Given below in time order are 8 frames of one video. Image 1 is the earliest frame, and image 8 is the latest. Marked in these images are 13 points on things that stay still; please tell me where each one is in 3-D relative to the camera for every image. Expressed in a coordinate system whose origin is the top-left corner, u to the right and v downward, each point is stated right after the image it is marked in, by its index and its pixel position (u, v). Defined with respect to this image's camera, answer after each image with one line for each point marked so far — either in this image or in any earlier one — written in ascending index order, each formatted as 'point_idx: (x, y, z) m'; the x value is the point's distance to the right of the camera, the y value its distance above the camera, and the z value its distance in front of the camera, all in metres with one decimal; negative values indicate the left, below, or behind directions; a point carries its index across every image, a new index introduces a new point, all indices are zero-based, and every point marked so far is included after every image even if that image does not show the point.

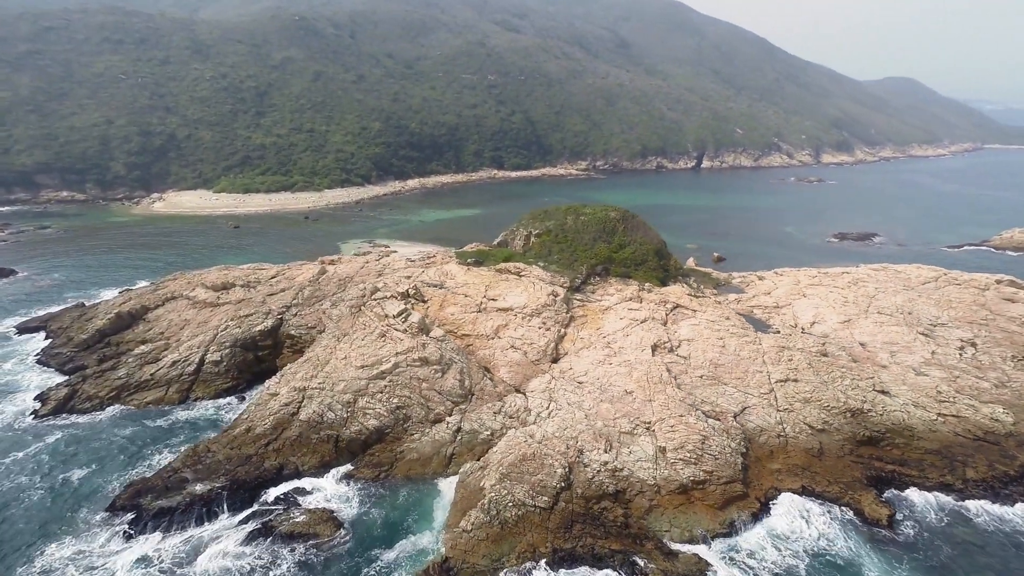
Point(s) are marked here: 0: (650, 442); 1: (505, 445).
0: (+5.6, -6.2, +18.5) m
1: (-0.2, -6.5, +18.8) m
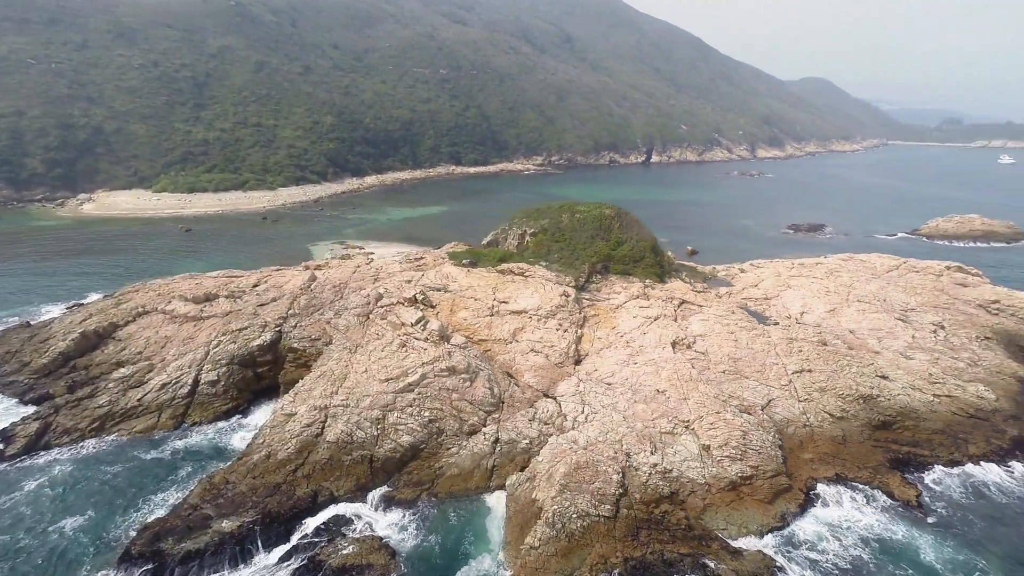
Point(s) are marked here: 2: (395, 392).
0: (+7.4, -6.2, +18.7) m
1: (+1.5, -6.7, +18.3) m
2: (-5.0, -4.5, +19.9) m
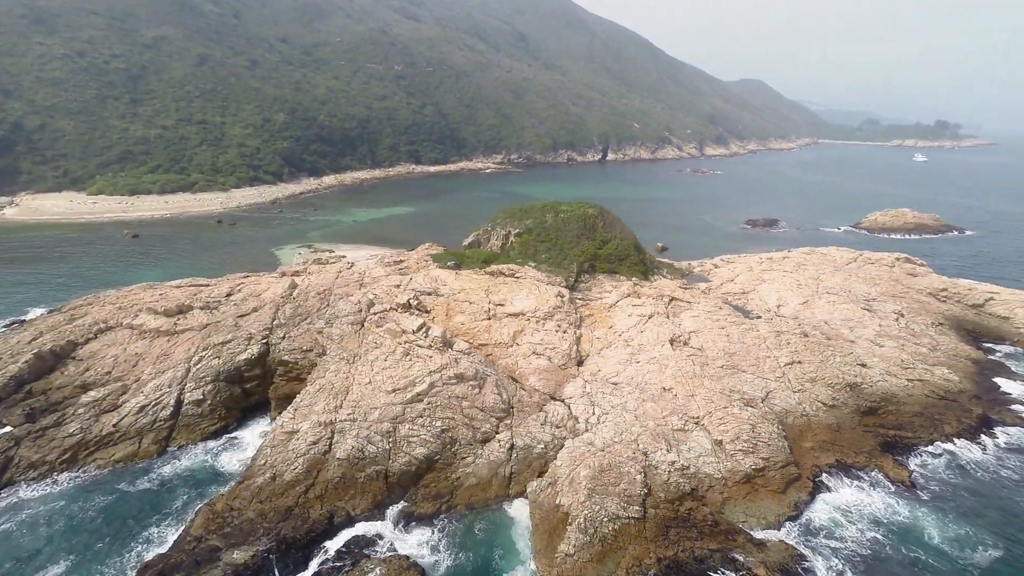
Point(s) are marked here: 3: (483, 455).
0: (+8.0, -6.1, +19.1) m
1: (+2.3, -6.8, +18.2) m
2: (-4.5, -4.8, +19.2) m
3: (-1.2, -6.7, +18.6) m
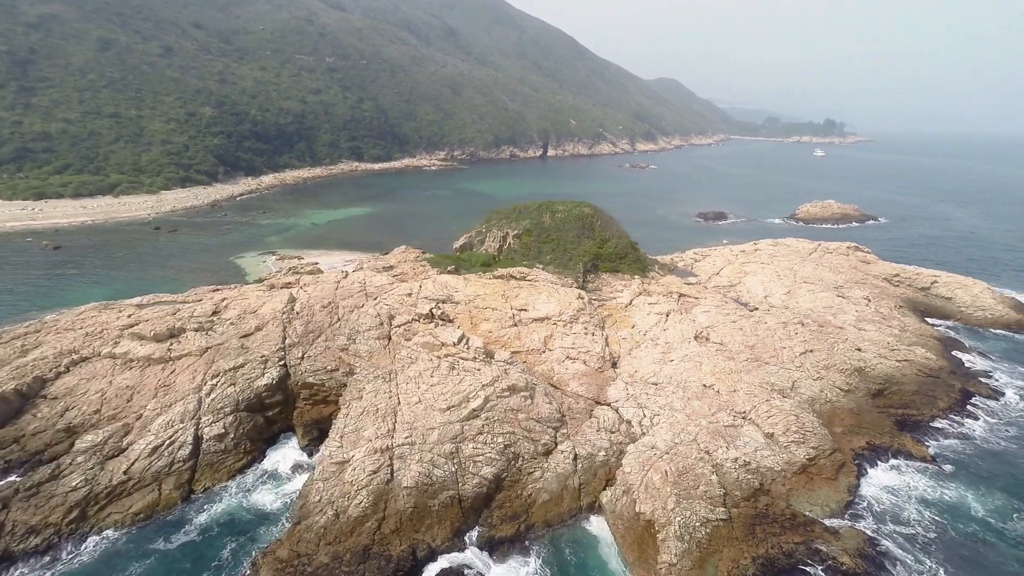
0: (+10.5, -6.1, +19.7) m
1: (+4.9, -6.9, +18.1) m
2: (-2.0, -5.3, +18.2) m
3: (+1.5, -7.1, +18.0) m
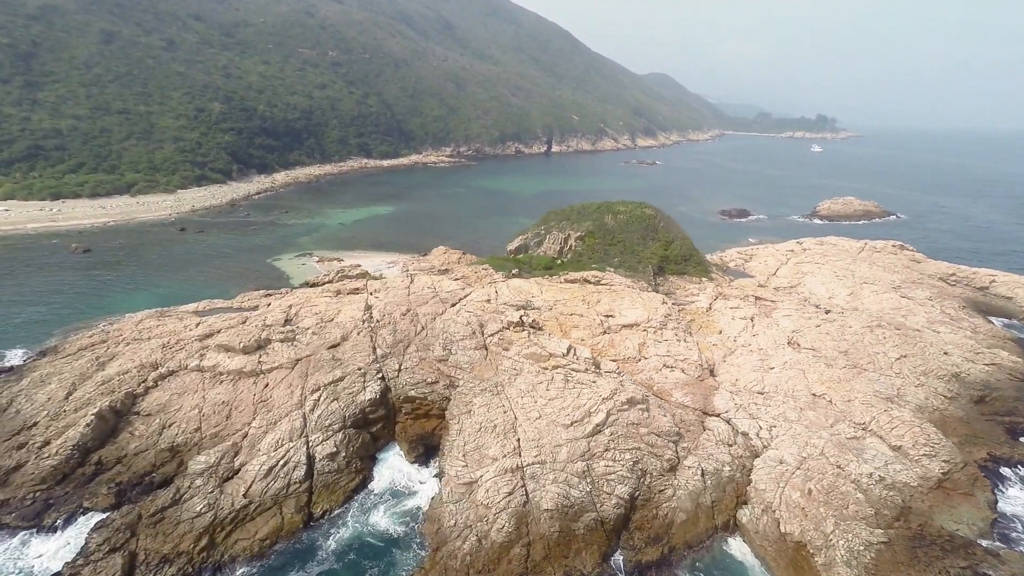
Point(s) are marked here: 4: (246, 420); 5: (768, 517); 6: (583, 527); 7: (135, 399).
0: (+15.3, -6.4, +19.1) m
1: (+9.8, -7.3, +17.4) m
2: (+2.9, -5.7, +17.4) m
3: (+6.3, -7.4, +17.3) m
4: (-10.8, -5.4, +18.6) m
5: (+9.2, -8.2, +16.5) m
6: (+2.3, -8.0, +15.3) m
7: (-16.0, -4.7, +19.6) m
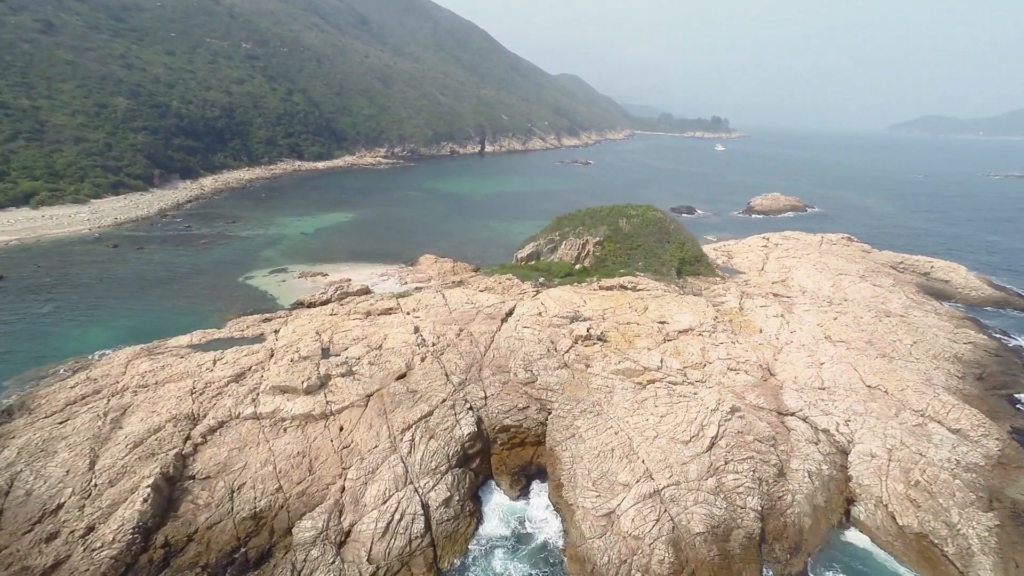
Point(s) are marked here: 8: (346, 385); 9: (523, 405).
0: (+19.4, -6.2, +20.8) m
1: (+14.3, -7.4, +18.3) m
2: (+7.4, -6.1, +17.2) m
3: (+10.9, -7.7, +17.6) m
4: (-6.3, -6.5, +16.3) m
5: (+13.9, -8.4, +17.3) m
6: (+7.3, -8.5, +15.1) m
7: (-11.6, -6.1, +16.5) m
8: (-7.0, -4.1, +19.4) m
9: (+0.5, -4.9, +19.2) m
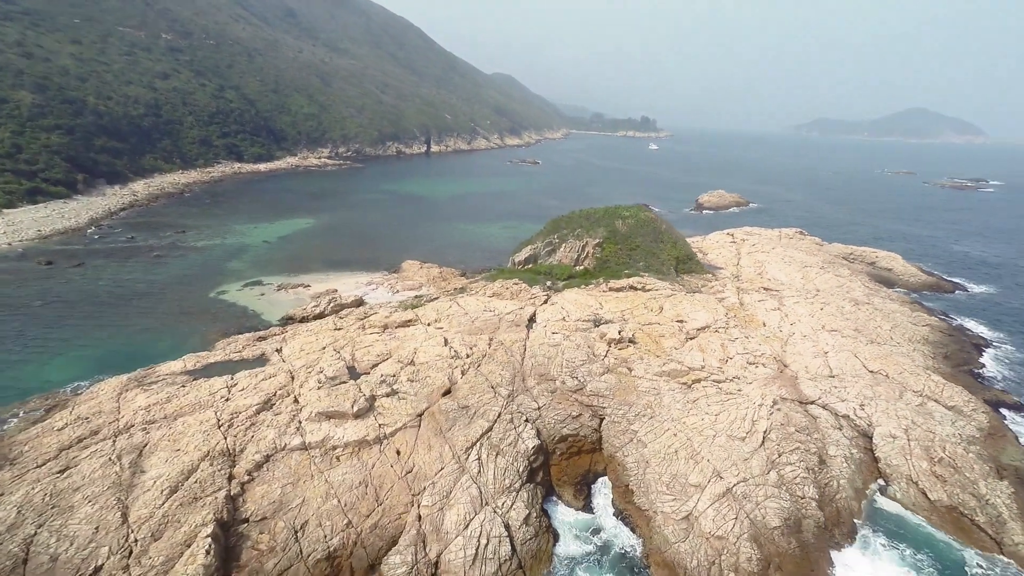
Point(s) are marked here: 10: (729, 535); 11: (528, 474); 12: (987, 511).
0: (+21.4, -5.8, +23.0) m
1: (+16.6, -7.2, +19.9) m
2: (+9.8, -6.2, +18.0) m
3: (+13.4, -7.6, +18.8) m
4: (-3.6, -7.1, +15.4) m
5: (+16.3, -8.1, +18.8) m
6: (+10.1, -8.5, +15.8) m
7: (-8.9, -6.9, +14.9) m
8: (-4.8, -4.7, +18.4) m
9: (+2.7, -5.2, +19.1) m
10: (+7.1, -8.2, +15.2) m
11: (+0.6, -6.7, +16.7) m
12: (+18.2, -8.3, +17.7) m
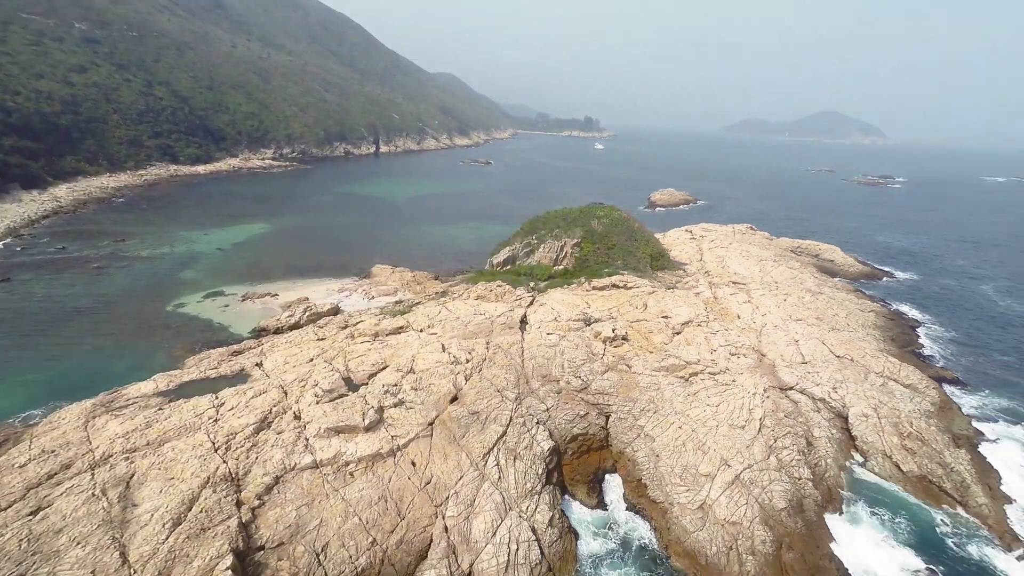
0: (+21.2, -5.2, +25.2) m
1: (+16.9, -6.8, +21.6) m
2: (+10.3, -6.0, +19.0) m
3: (+13.8, -7.3, +20.2) m
4: (-2.7, -7.3, +15.0) m
5: (+16.8, -7.7, +20.6) m
6: (+10.9, -8.3, +16.9) m
7: (-8.0, -7.3, +14.0) m
8: (-4.3, -5.0, +17.9) m
9: (+3.1, -5.2, +19.4) m
10: (+7.9, -8.0, +16.0) m
11: (+1.2, -6.8, +16.8) m
12: (+18.7, -7.8, +19.6) m
